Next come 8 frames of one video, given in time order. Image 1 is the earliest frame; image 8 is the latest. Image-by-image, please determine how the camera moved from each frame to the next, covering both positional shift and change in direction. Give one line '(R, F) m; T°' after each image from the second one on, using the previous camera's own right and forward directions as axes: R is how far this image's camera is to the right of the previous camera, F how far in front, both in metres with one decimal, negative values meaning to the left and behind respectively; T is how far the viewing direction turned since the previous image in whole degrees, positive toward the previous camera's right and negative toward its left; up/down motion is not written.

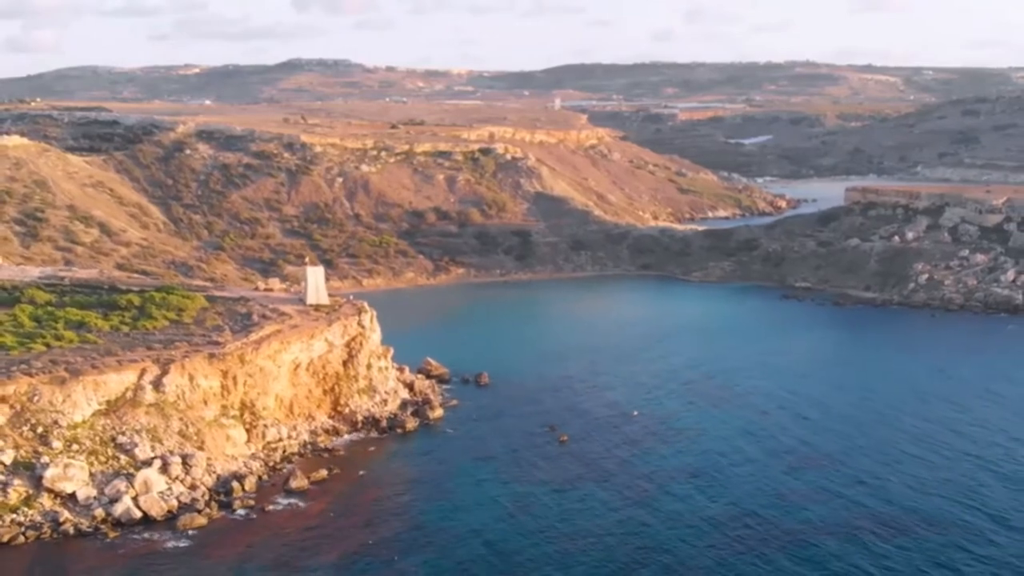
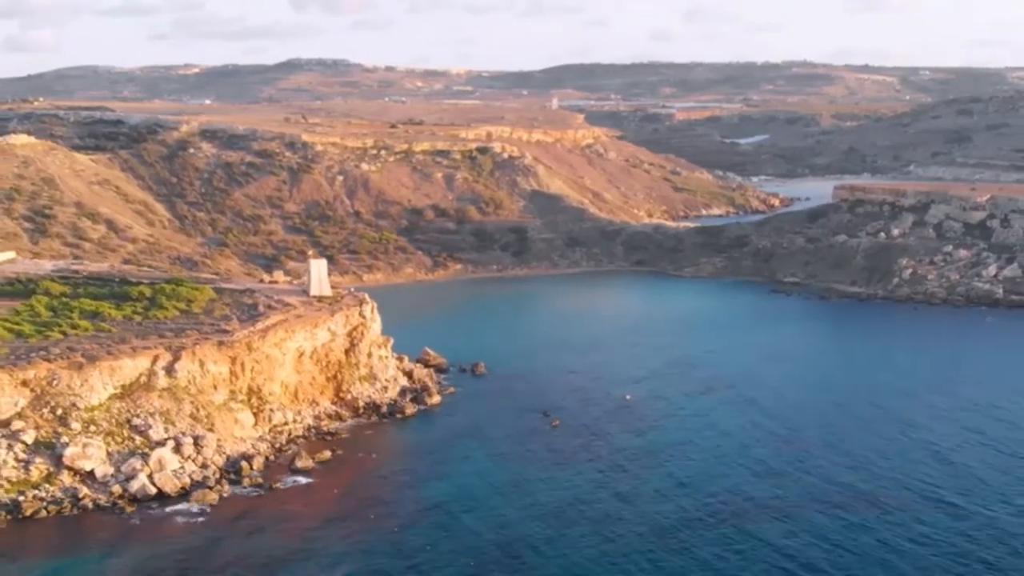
(+0.2, -1.8) m; 0°
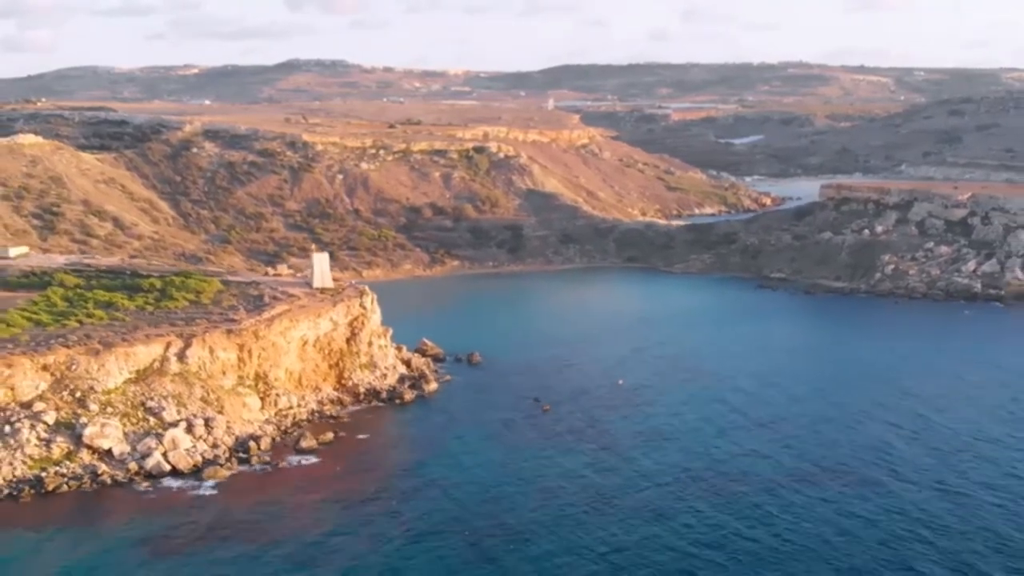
(+0.2, -2.0) m; 0°
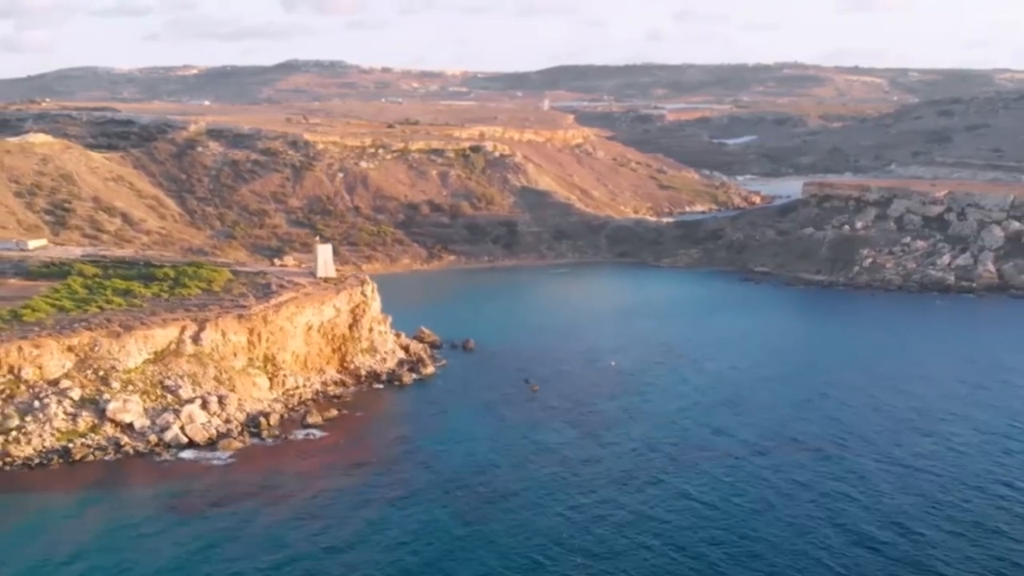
(+0.3, -2.8) m; 0°
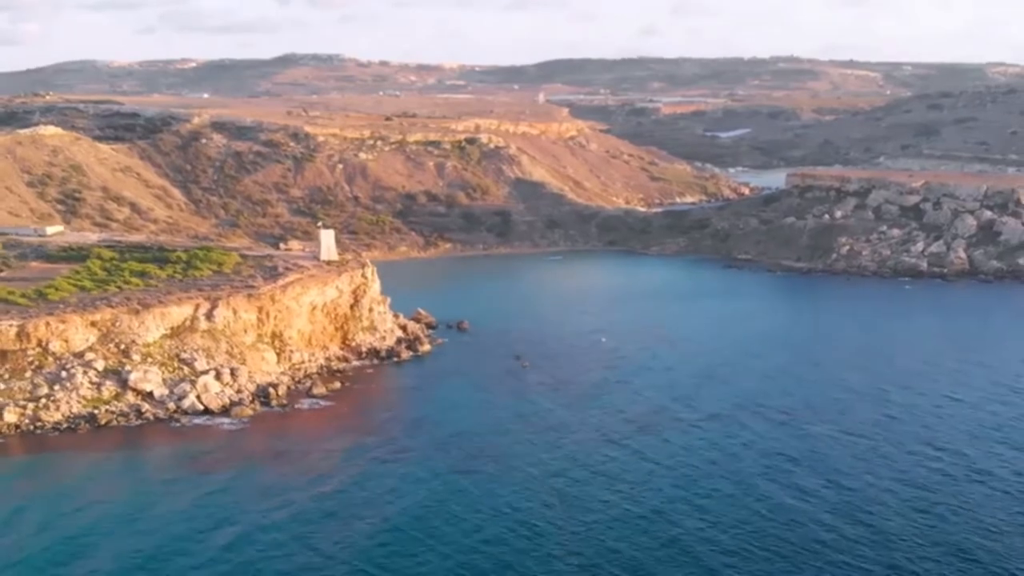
(+0.3, -3.0) m; 0°
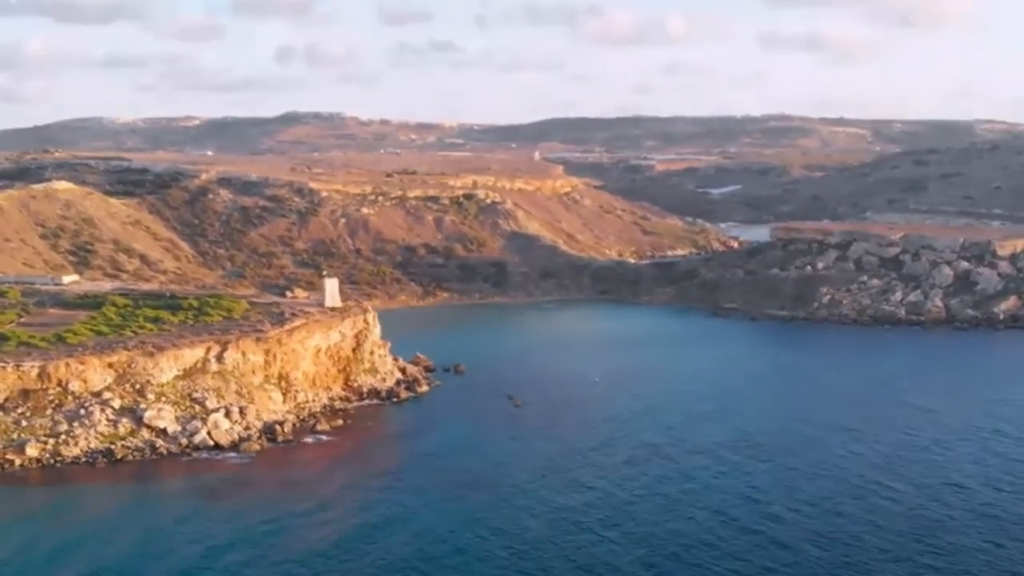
(+0.3, -2.8) m; 0°
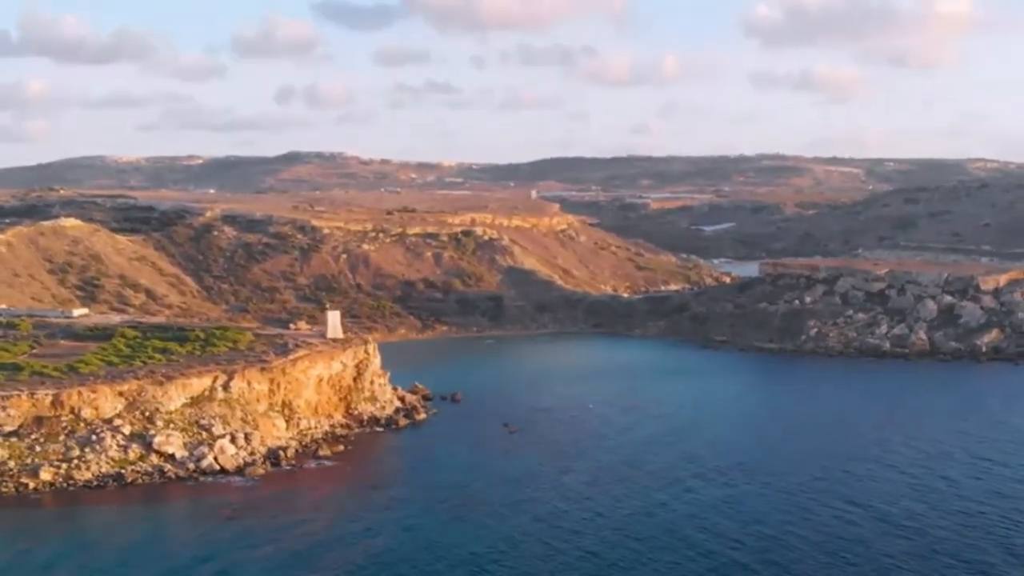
(+0.2, -2.1) m; 0°
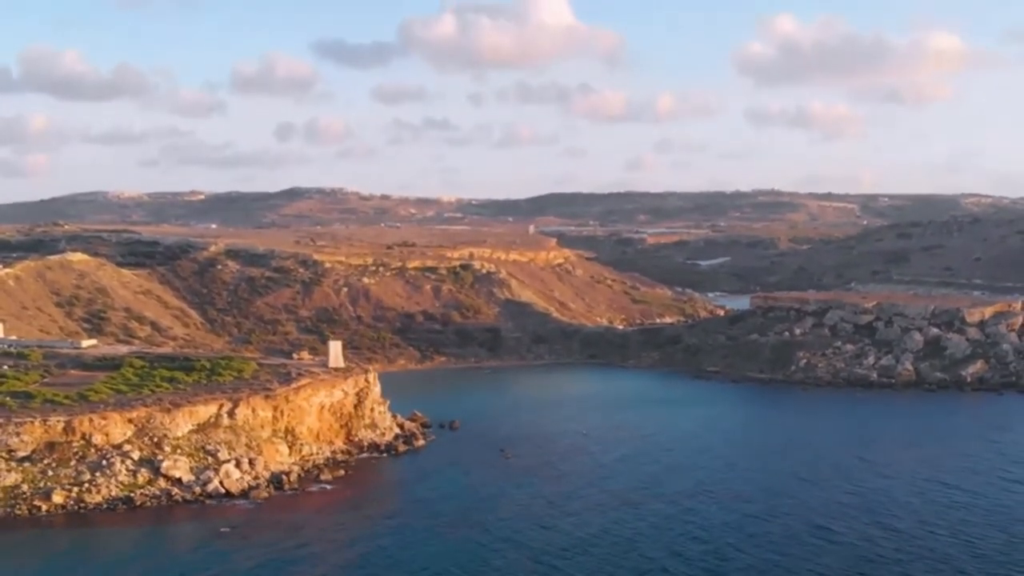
(+0.2, -2.0) m; 0°
